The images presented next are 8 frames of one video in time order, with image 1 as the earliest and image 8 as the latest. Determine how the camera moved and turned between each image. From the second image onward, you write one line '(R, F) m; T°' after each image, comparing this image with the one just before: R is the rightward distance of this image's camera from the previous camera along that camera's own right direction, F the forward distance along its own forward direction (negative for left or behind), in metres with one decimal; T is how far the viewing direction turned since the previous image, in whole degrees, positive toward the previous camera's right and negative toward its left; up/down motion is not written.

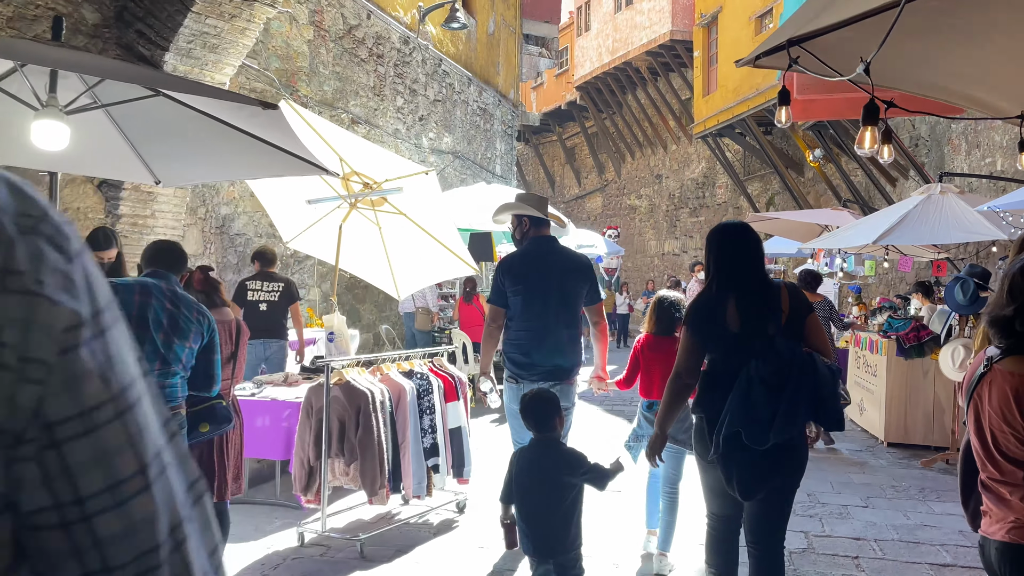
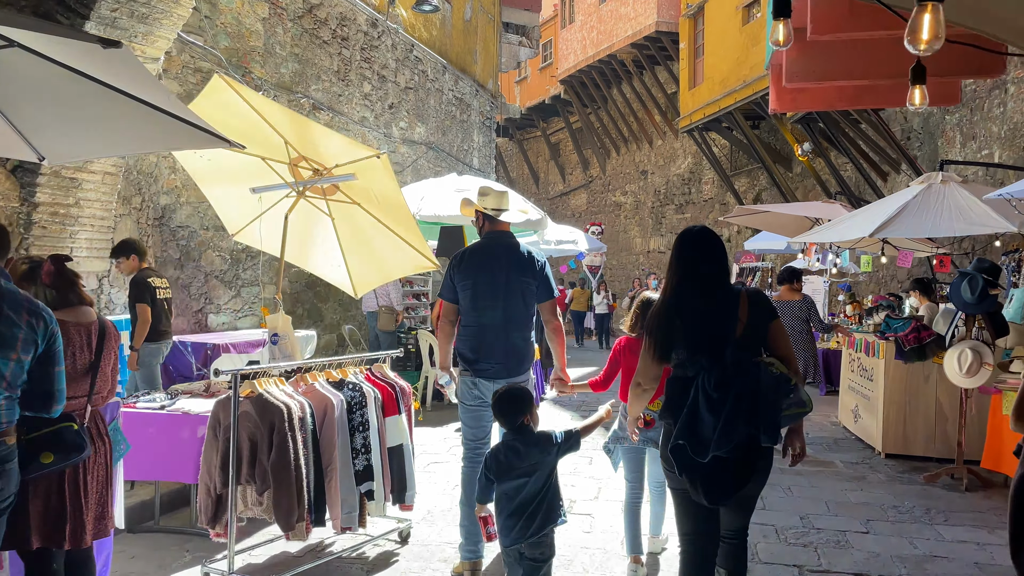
(+0.2, +0.6) m; +1°
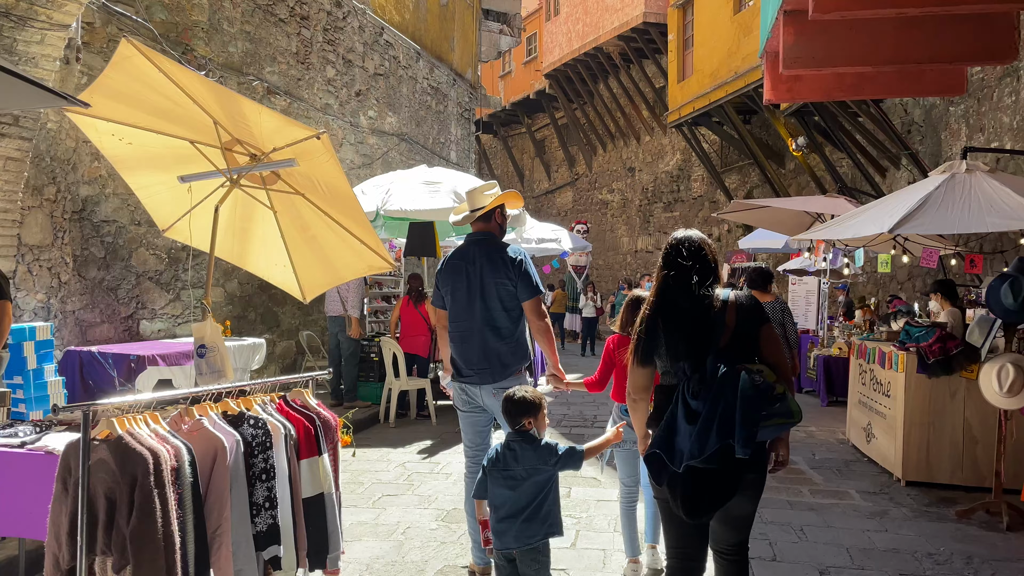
(+0.1, +0.7) m; +1°
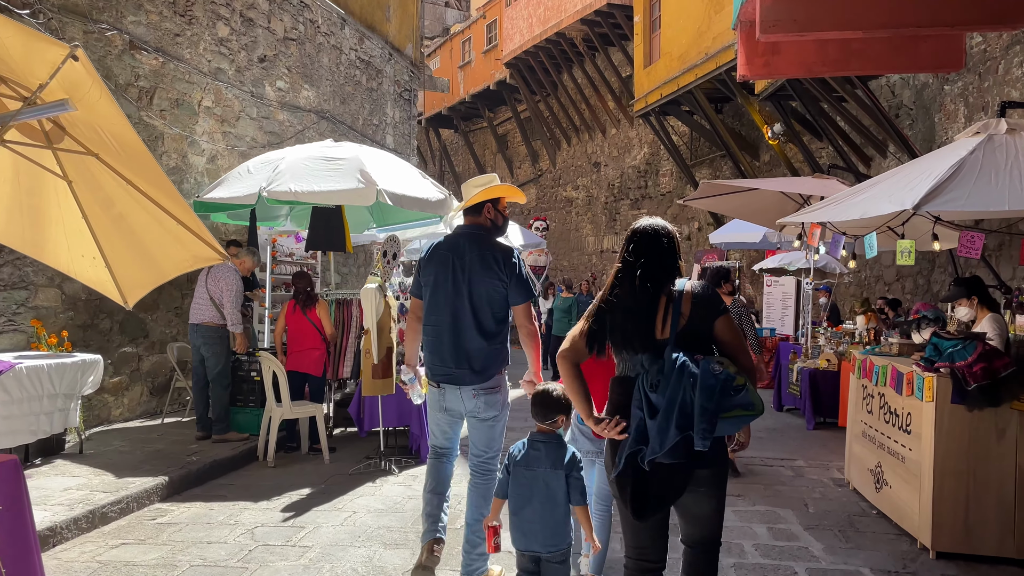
(+0.4, +1.4) m; +2°
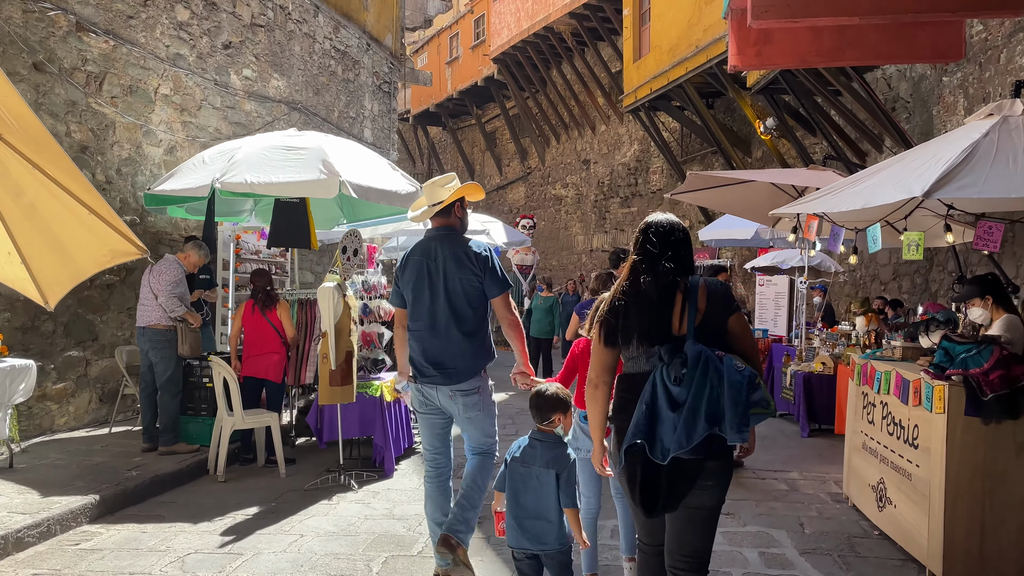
(+0.1, +0.4) m; +1°
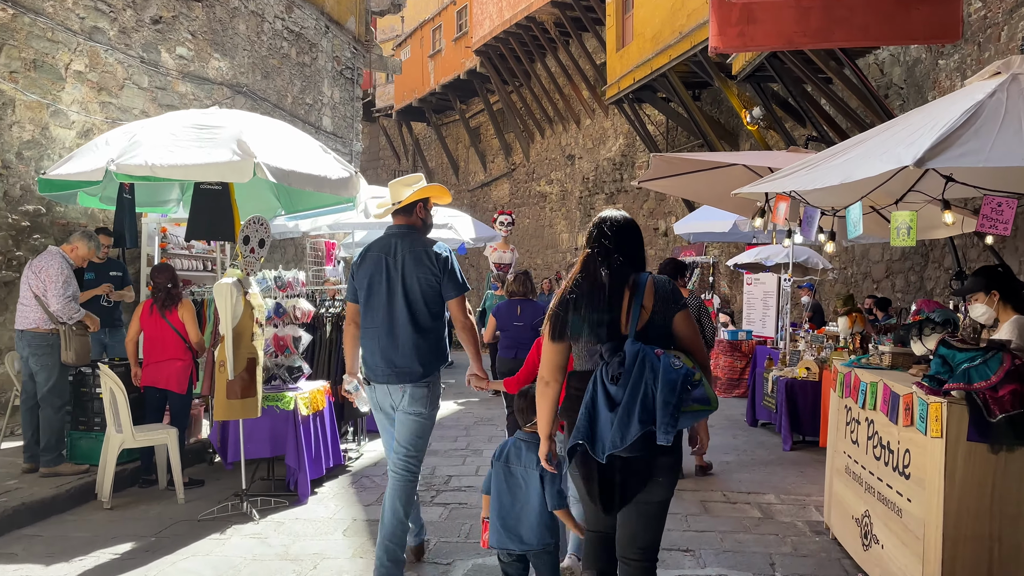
(+0.4, +0.6) m; 0°
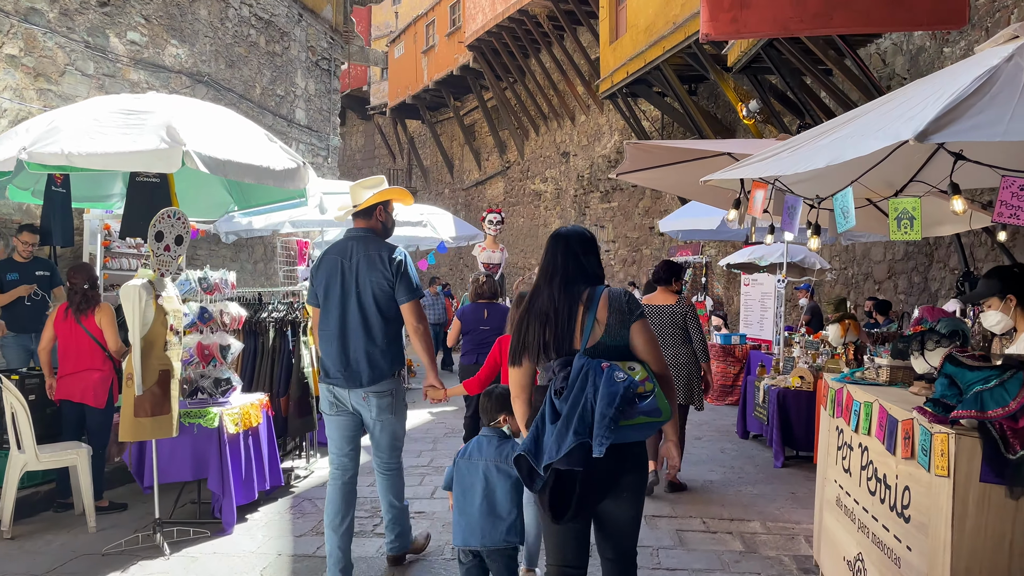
(+0.3, +0.5) m; 0°
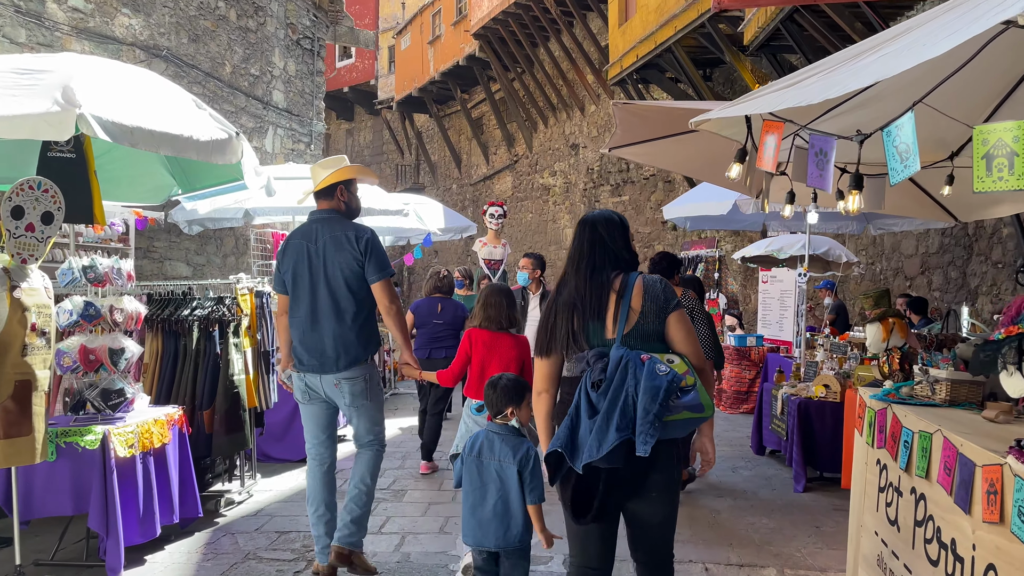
(+0.3, +0.8) m; -1°
